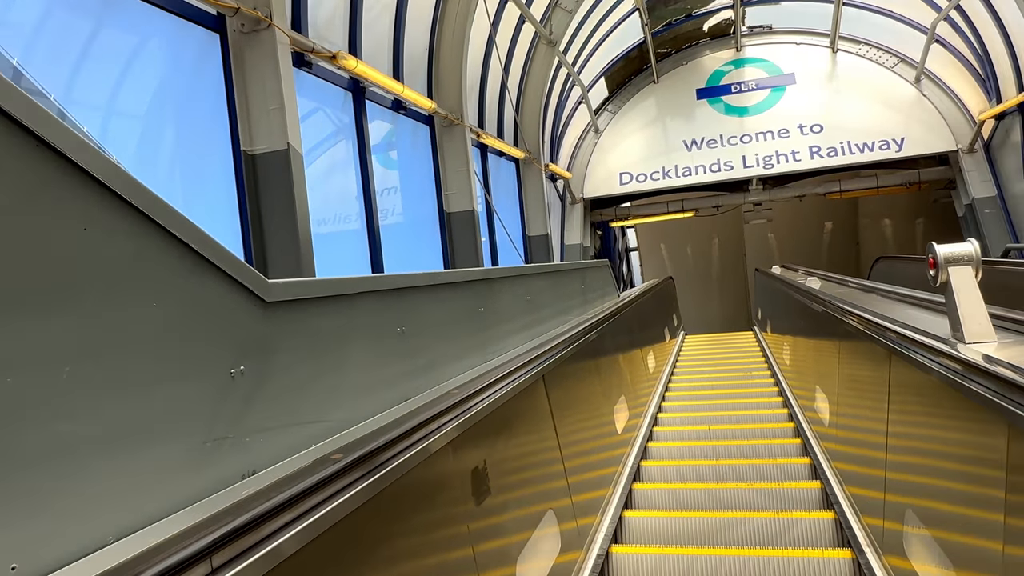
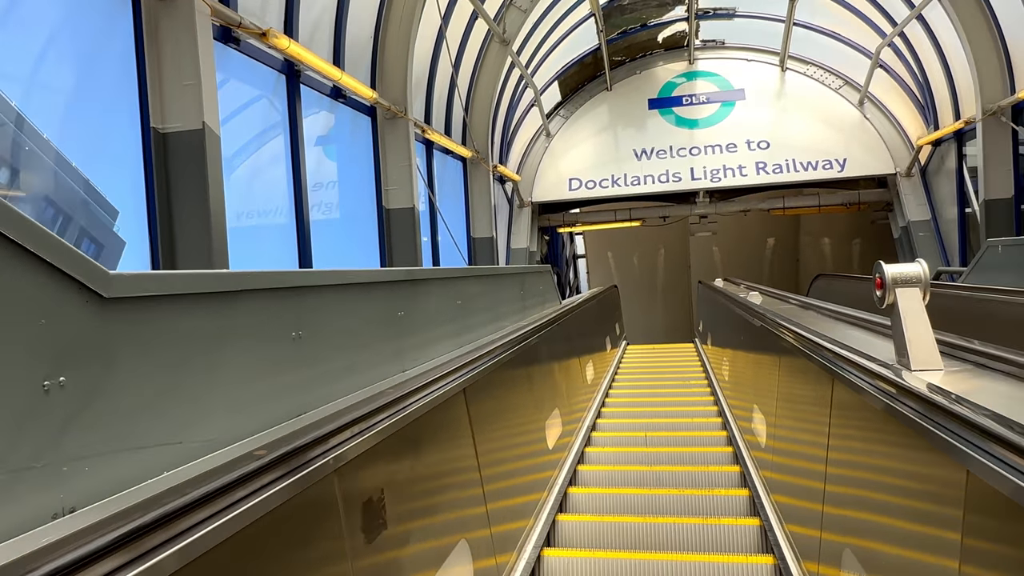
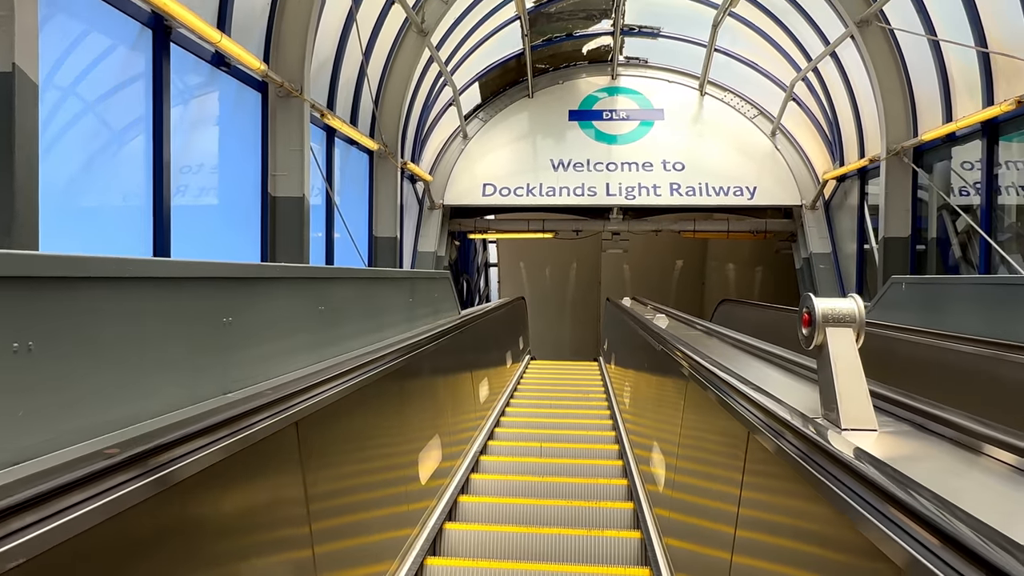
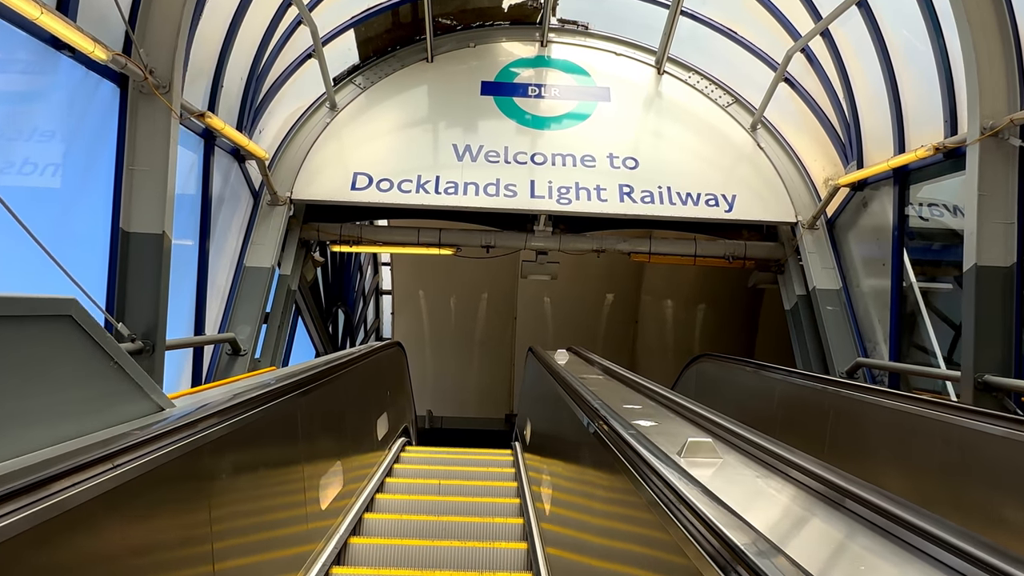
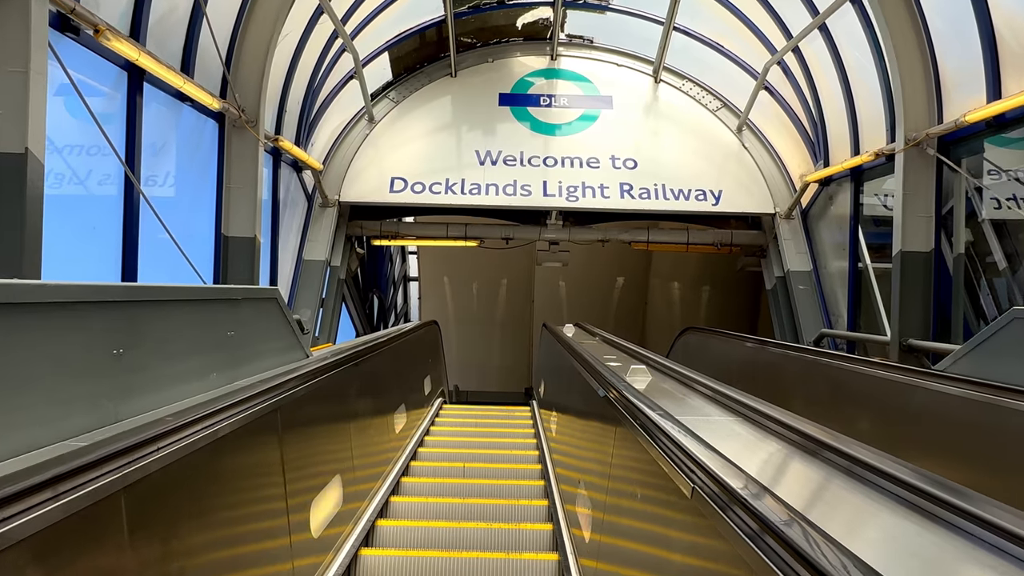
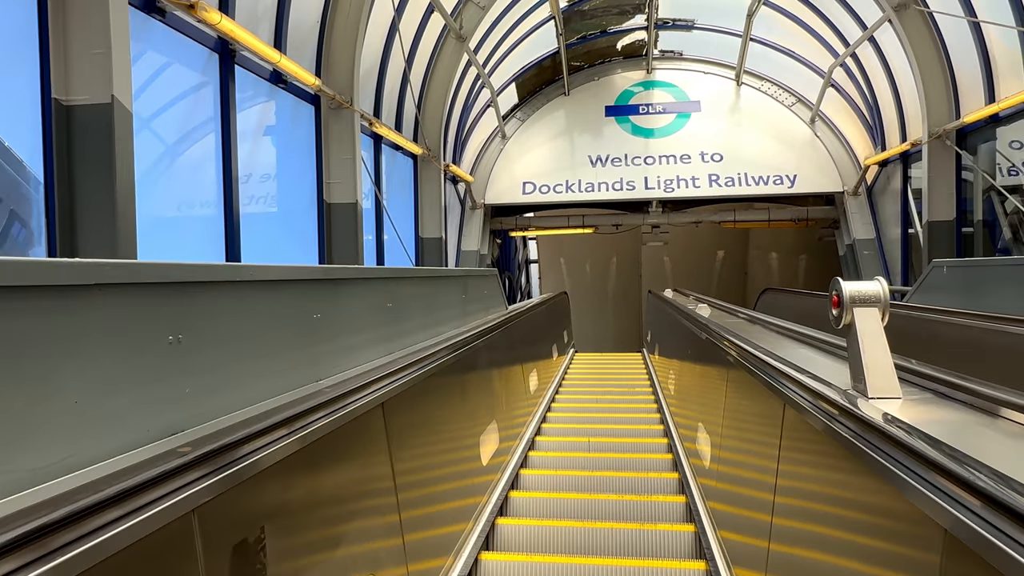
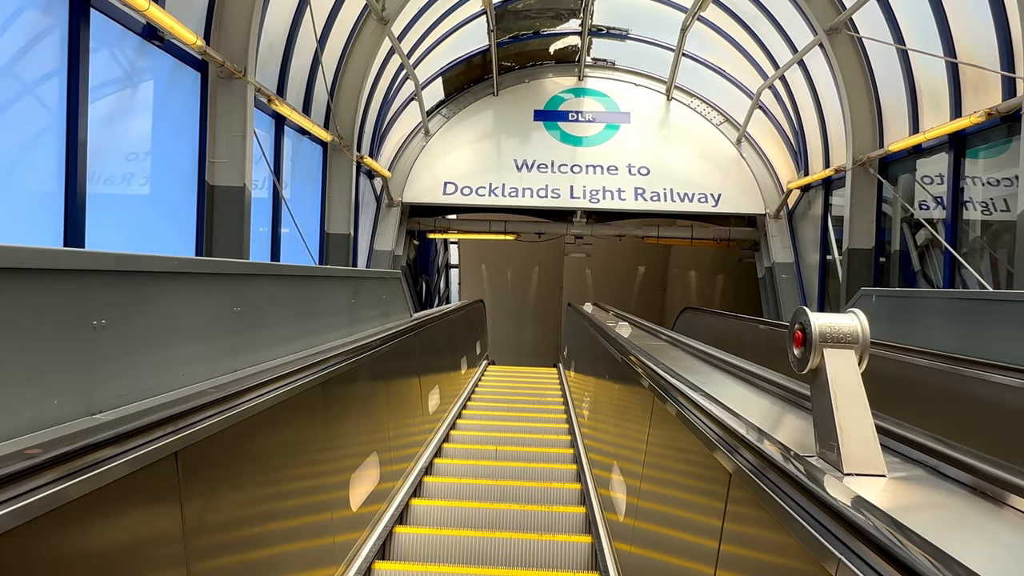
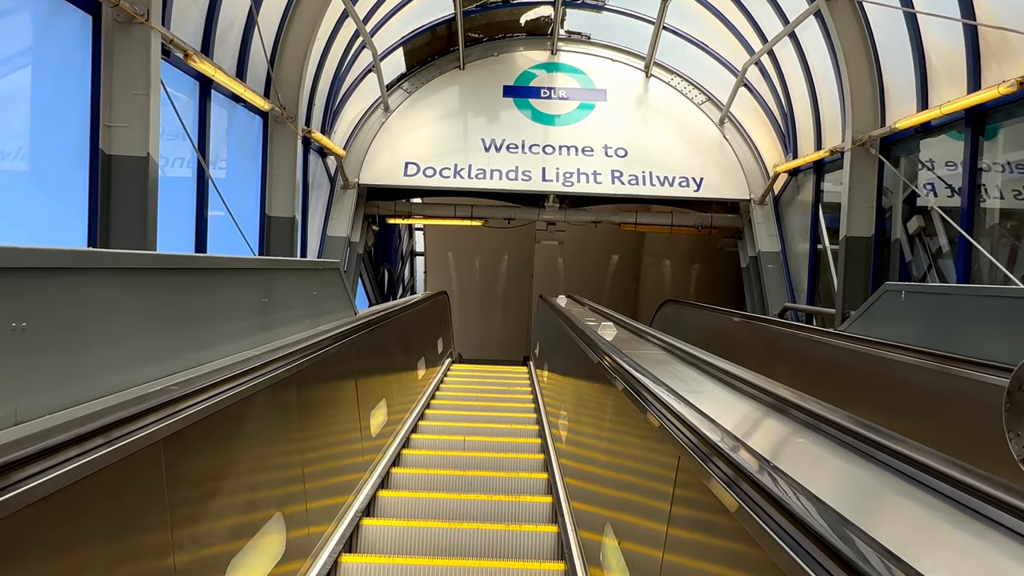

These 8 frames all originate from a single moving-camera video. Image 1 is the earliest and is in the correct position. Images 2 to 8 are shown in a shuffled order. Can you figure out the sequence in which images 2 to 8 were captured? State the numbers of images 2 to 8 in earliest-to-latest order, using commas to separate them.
2, 6, 3, 7, 8, 5, 4
